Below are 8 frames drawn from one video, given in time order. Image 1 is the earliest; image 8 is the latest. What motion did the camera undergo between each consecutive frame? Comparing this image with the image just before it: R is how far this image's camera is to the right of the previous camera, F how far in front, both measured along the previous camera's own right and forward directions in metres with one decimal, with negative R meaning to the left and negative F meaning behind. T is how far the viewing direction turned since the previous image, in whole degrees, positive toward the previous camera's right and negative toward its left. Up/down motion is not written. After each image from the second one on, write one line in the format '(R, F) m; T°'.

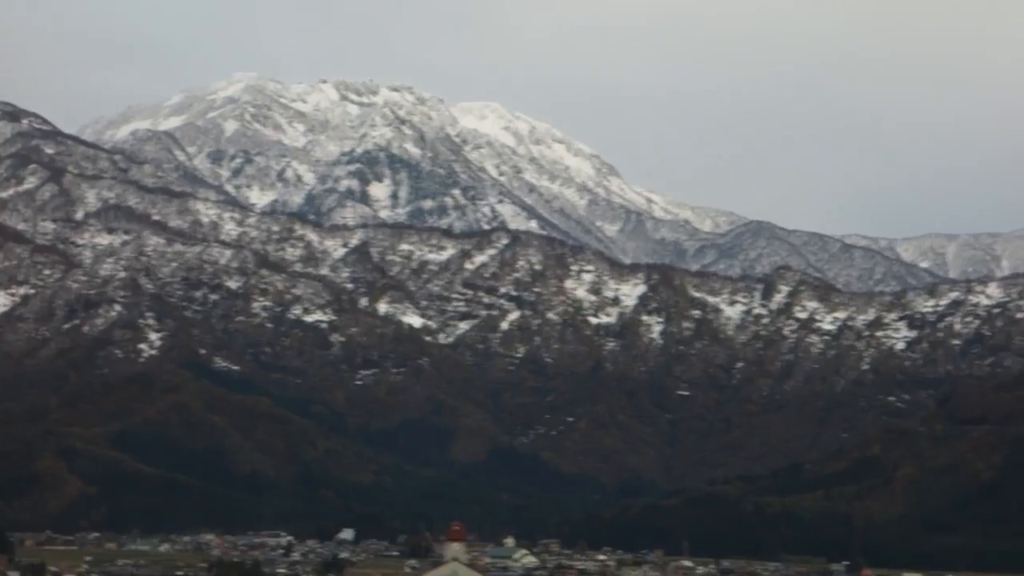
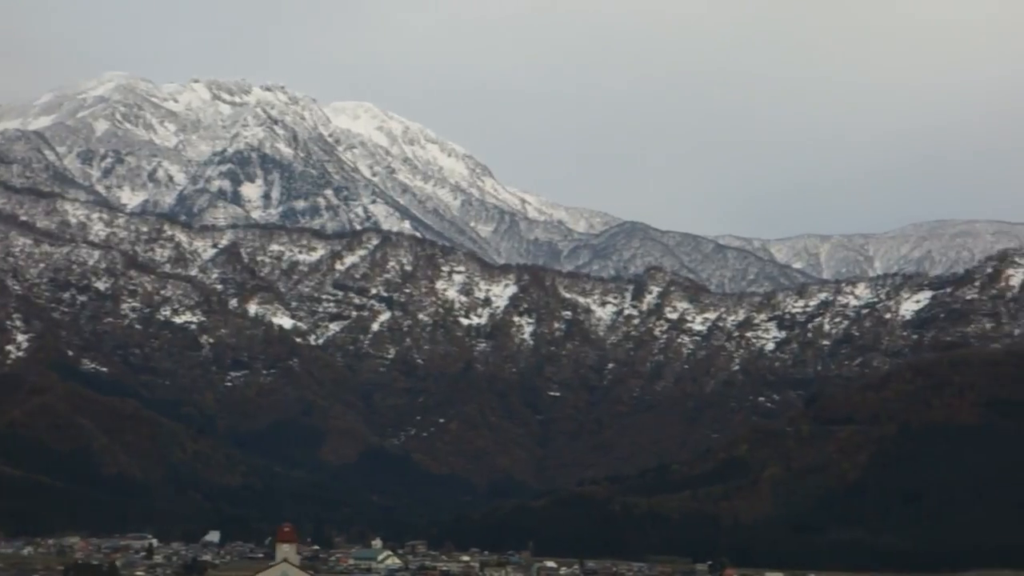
(+1.1, +0.3) m; +2°
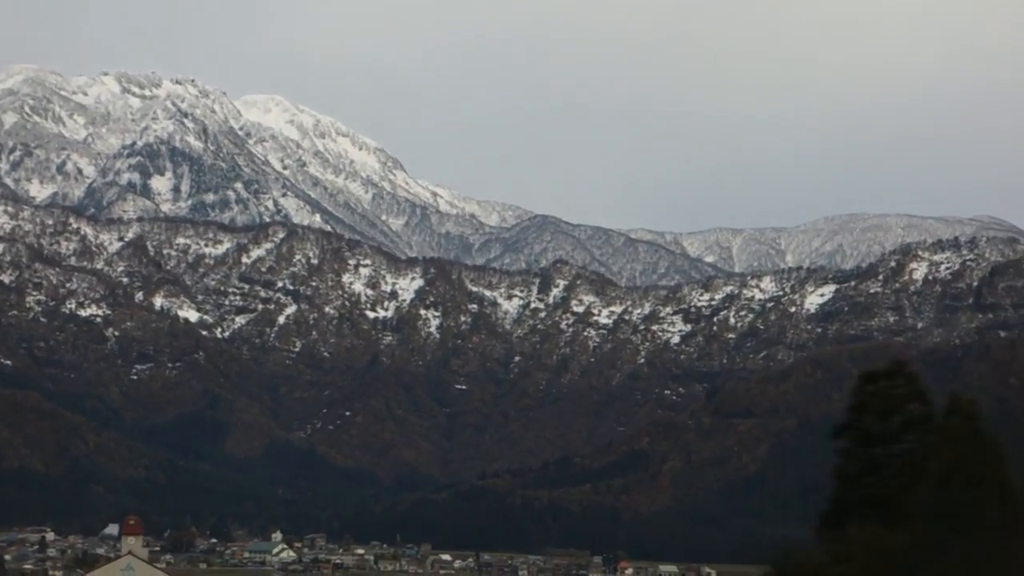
(+1.8, -0.1) m; +1°
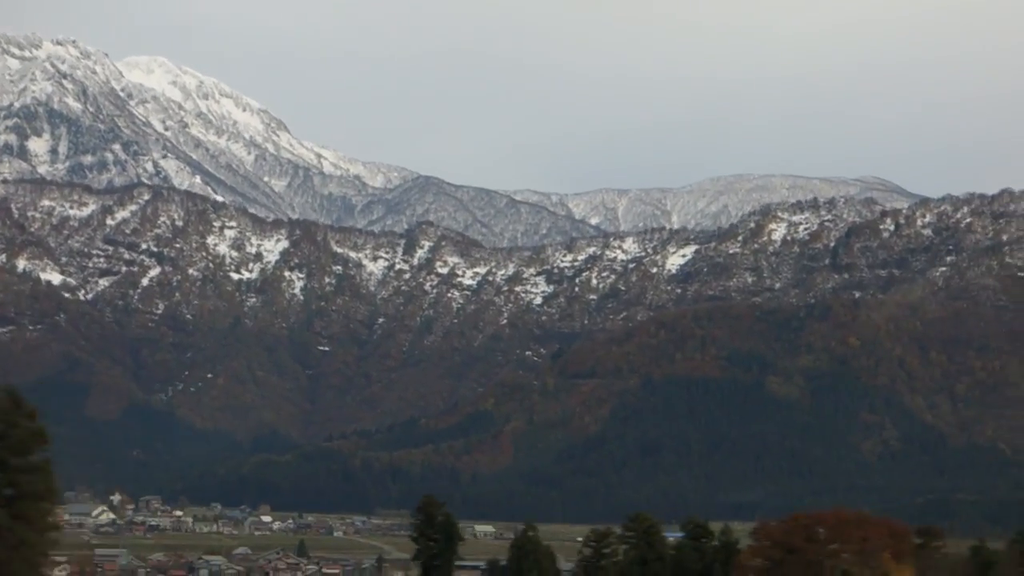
(+6.5, -0.3) m; +1°
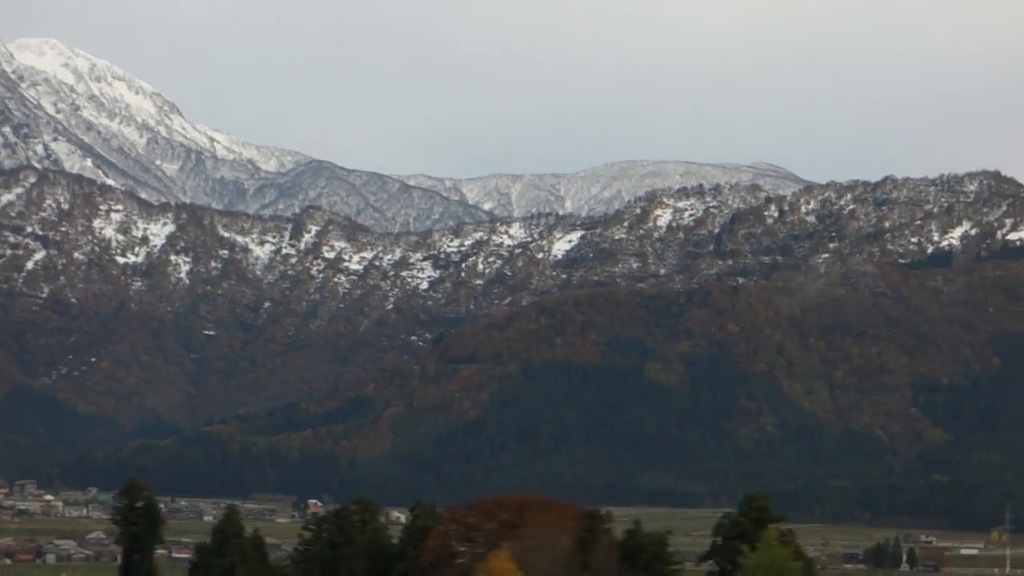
(+1.9, -0.1) m; +2°
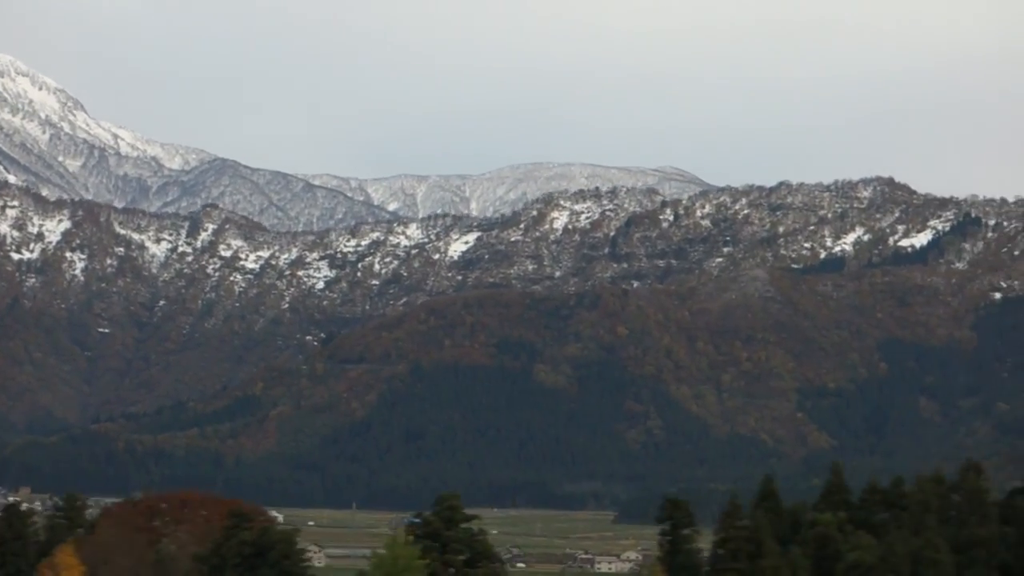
(+2.1, 0.0) m; +1°
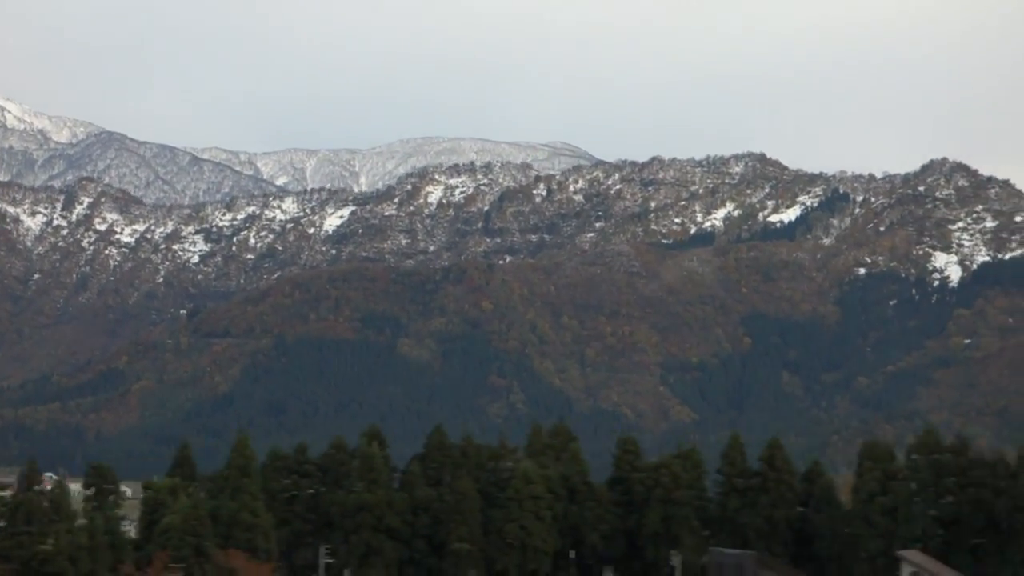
(+3.6, -0.3) m; +1°
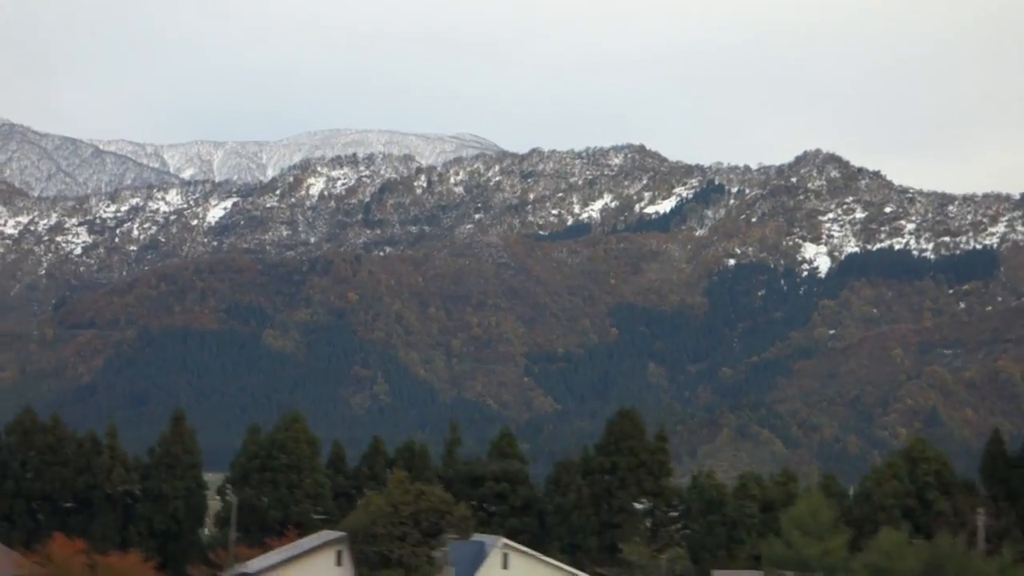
(+6.0, -0.2) m; 0°
